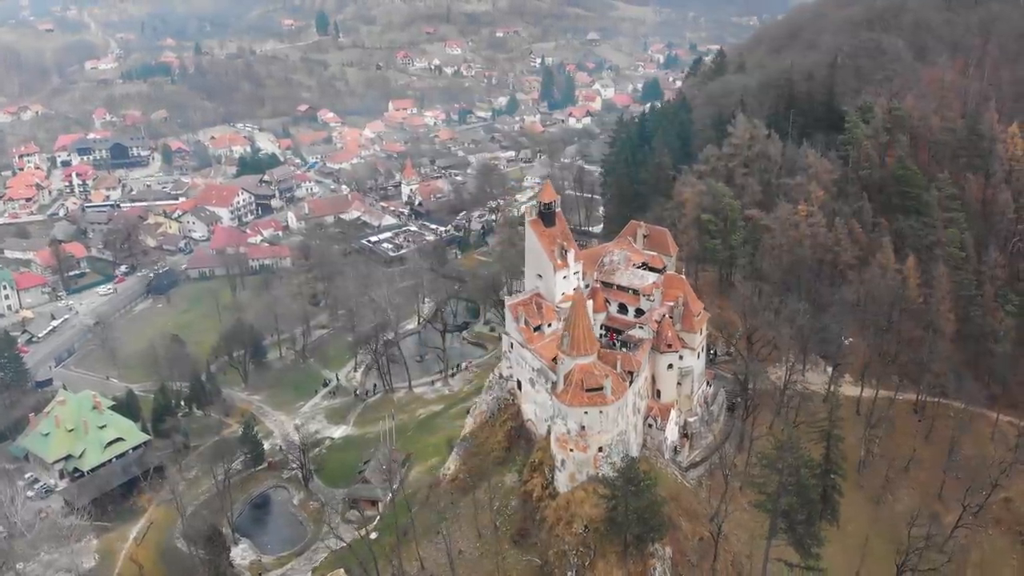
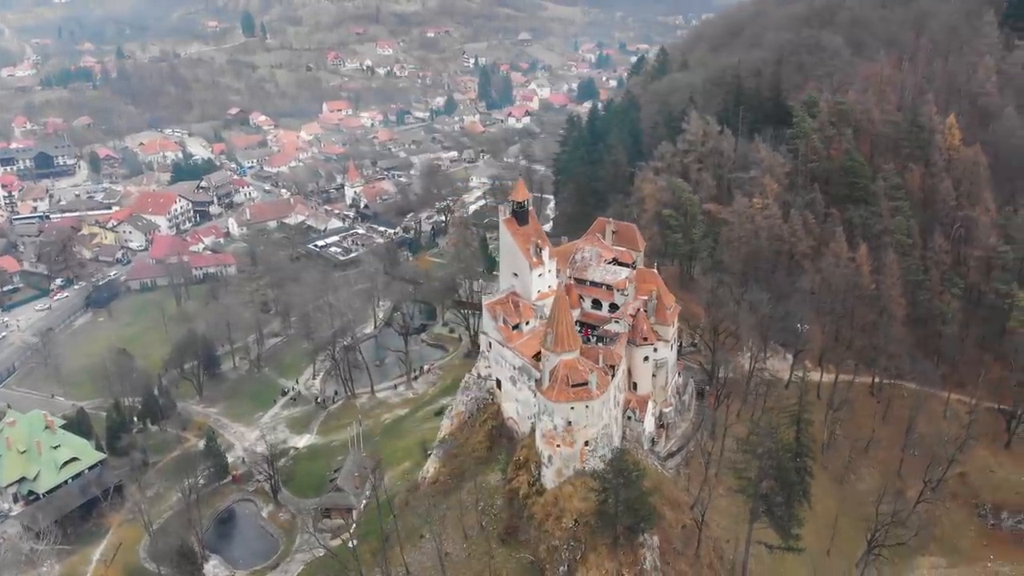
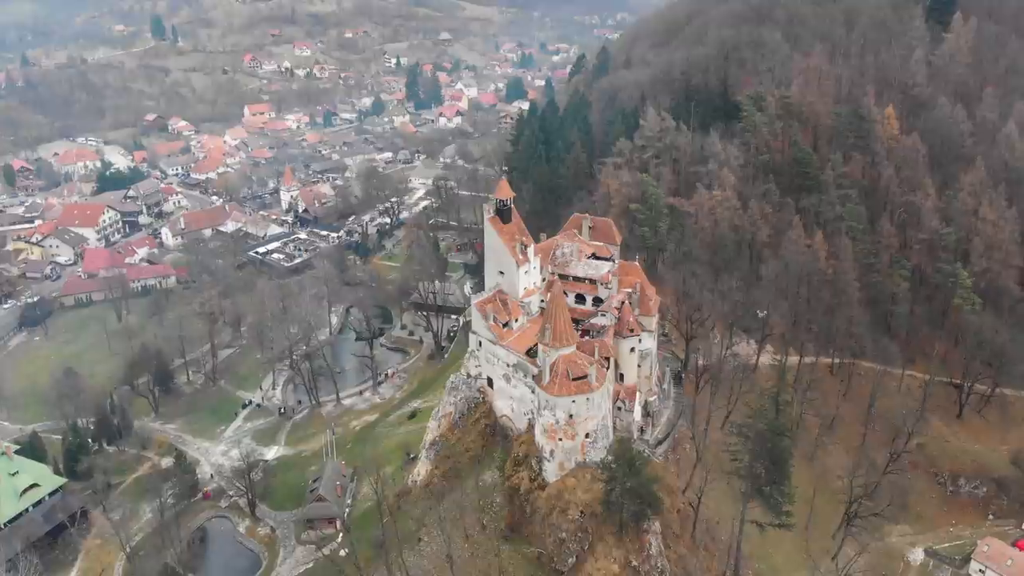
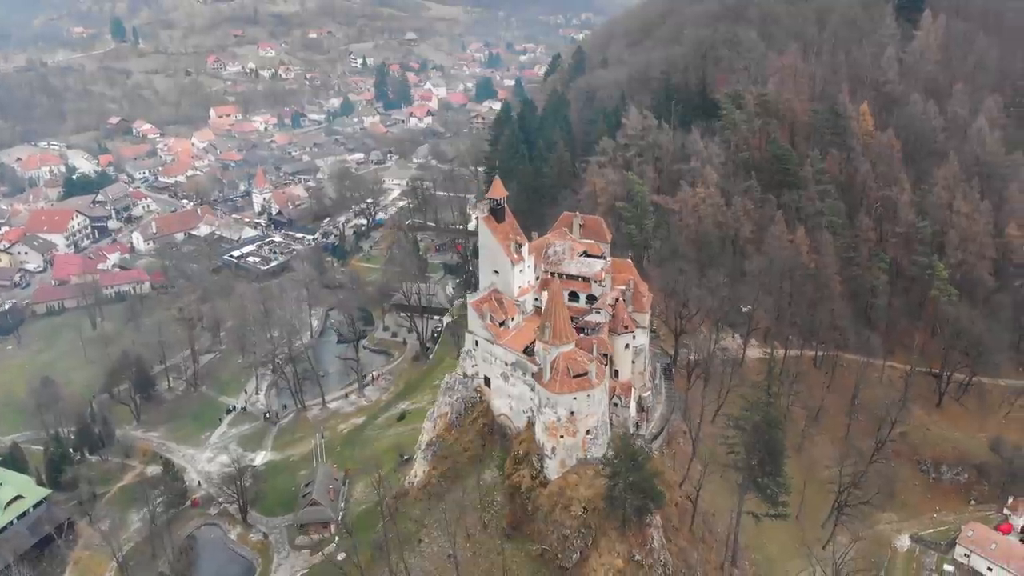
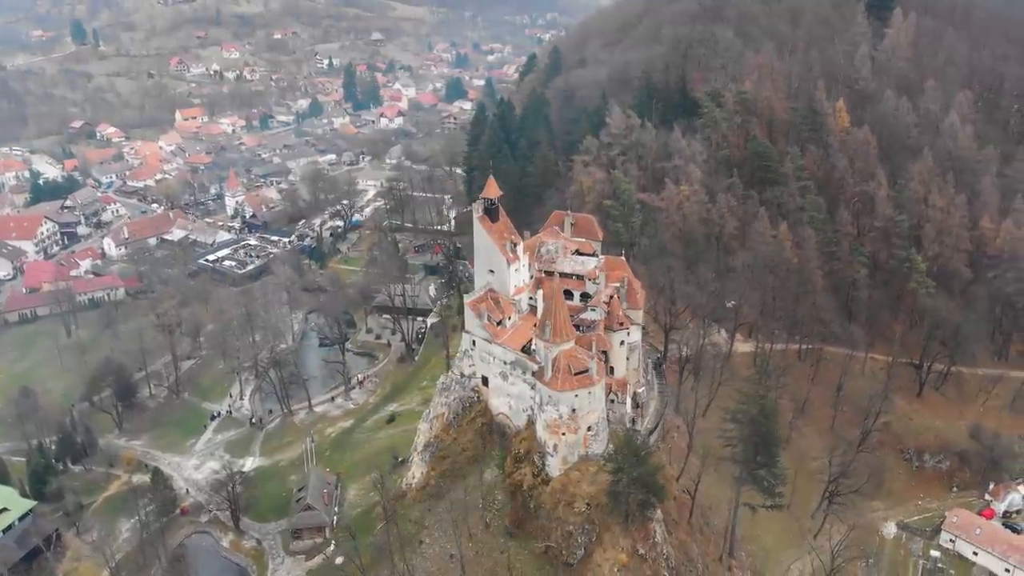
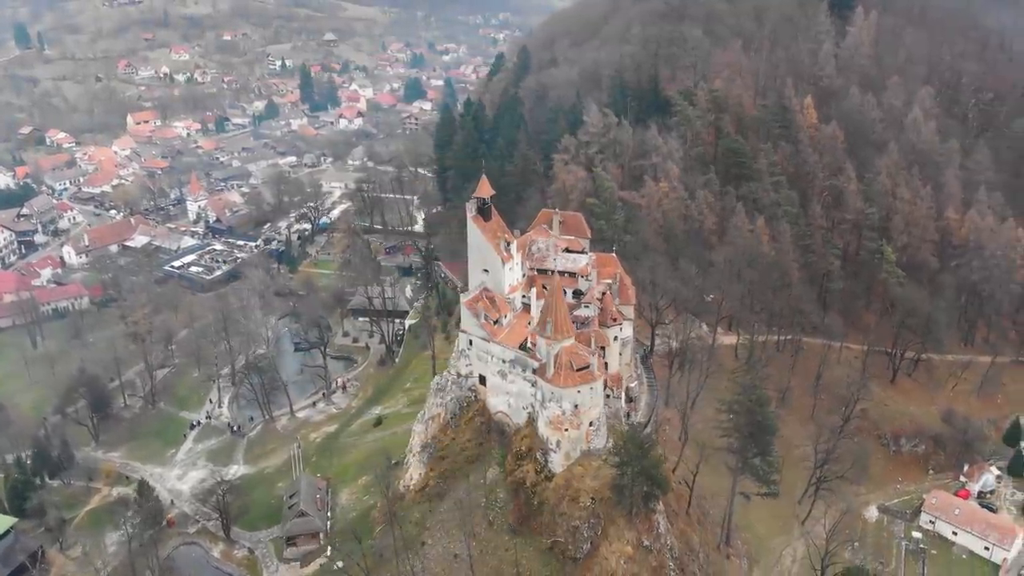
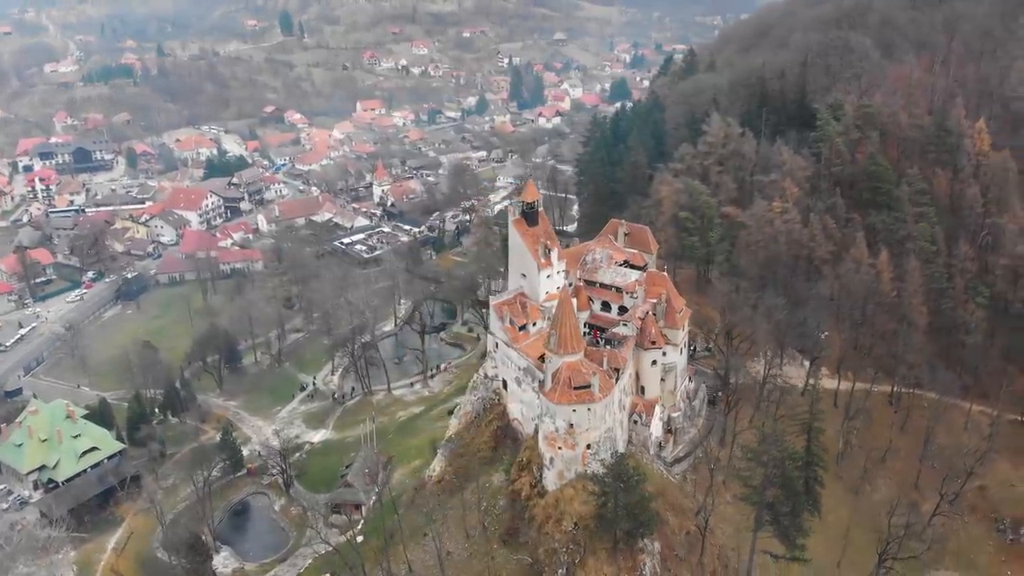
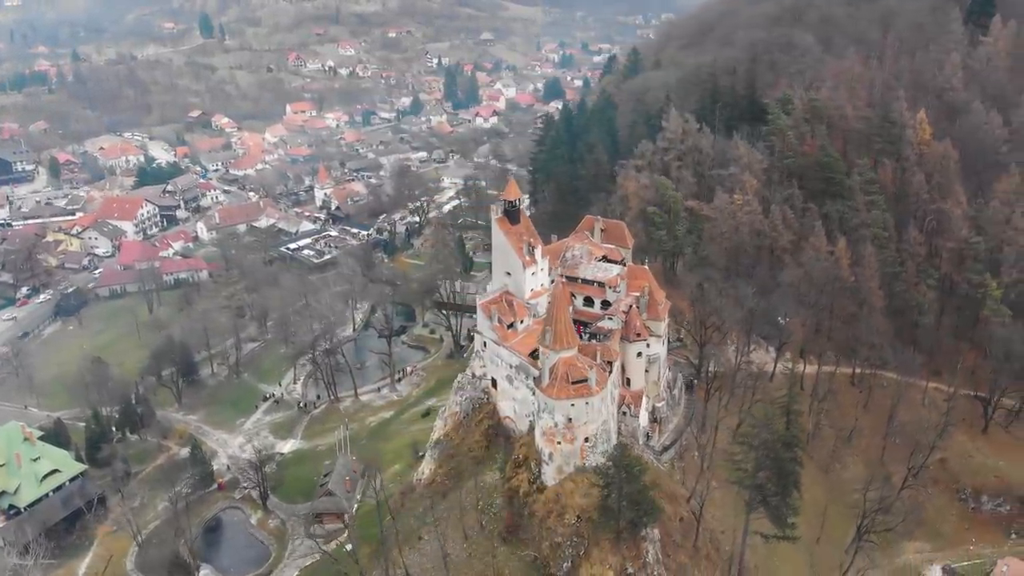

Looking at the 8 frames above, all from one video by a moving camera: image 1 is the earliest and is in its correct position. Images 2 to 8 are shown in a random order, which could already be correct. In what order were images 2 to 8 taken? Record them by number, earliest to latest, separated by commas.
7, 2, 8, 3, 4, 5, 6
